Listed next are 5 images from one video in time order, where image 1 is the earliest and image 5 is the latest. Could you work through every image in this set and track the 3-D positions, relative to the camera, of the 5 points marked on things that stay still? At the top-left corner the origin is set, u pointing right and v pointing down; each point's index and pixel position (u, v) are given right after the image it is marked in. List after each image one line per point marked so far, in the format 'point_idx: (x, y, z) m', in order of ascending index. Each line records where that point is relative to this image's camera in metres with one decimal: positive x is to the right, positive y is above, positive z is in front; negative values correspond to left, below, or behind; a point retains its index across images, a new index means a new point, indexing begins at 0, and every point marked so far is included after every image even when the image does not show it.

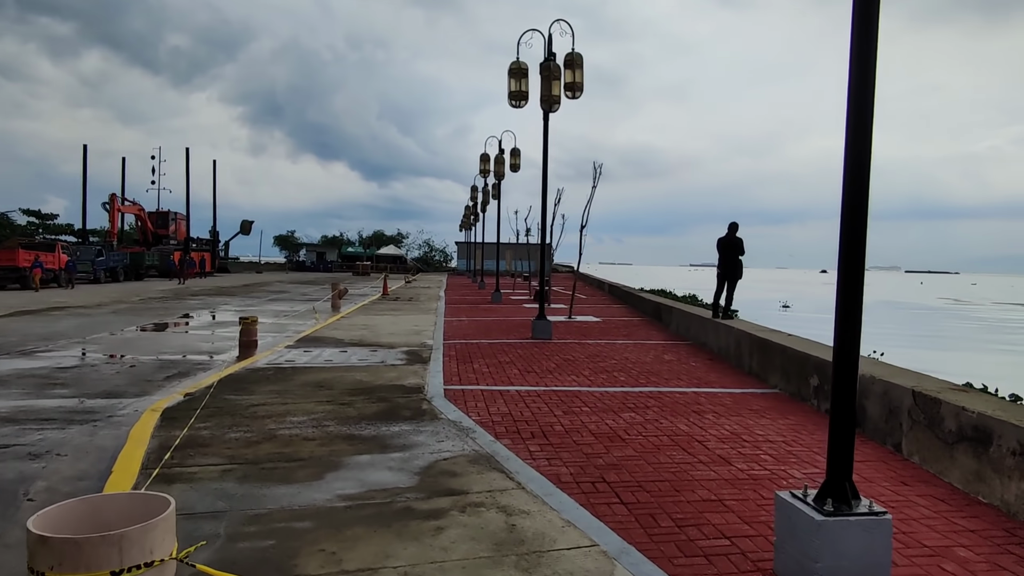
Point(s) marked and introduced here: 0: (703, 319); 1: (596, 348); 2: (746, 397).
0: (+3.3, -0.5, +12.8) m
1: (+1.4, -1.0, +12.3) m
2: (+2.5, -1.2, +7.9) m
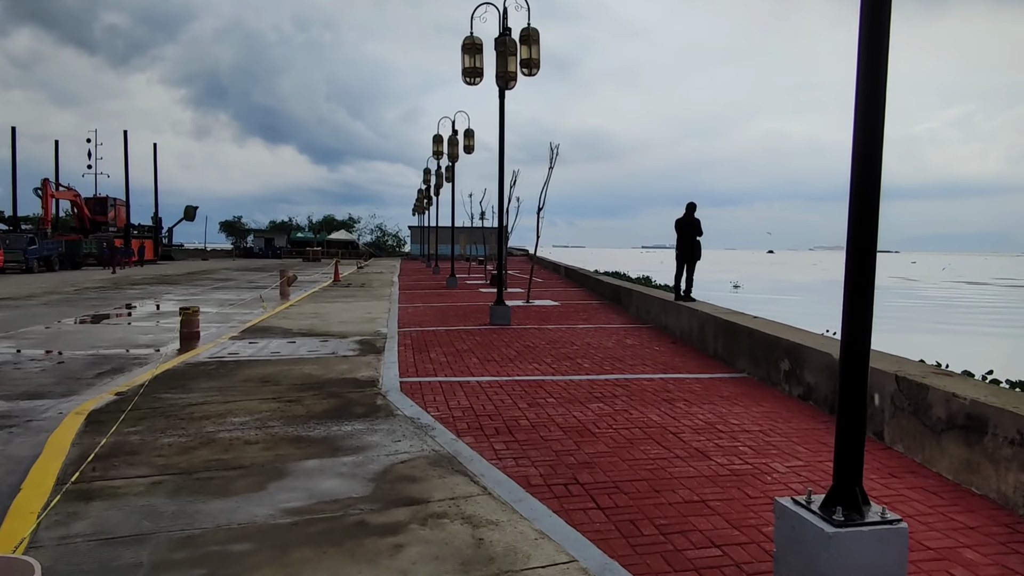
0: (+2.6, -0.2, +12.5) m
1: (+0.7, -0.7, +12.0) m
2: (+2.1, -1.0, +7.6) m
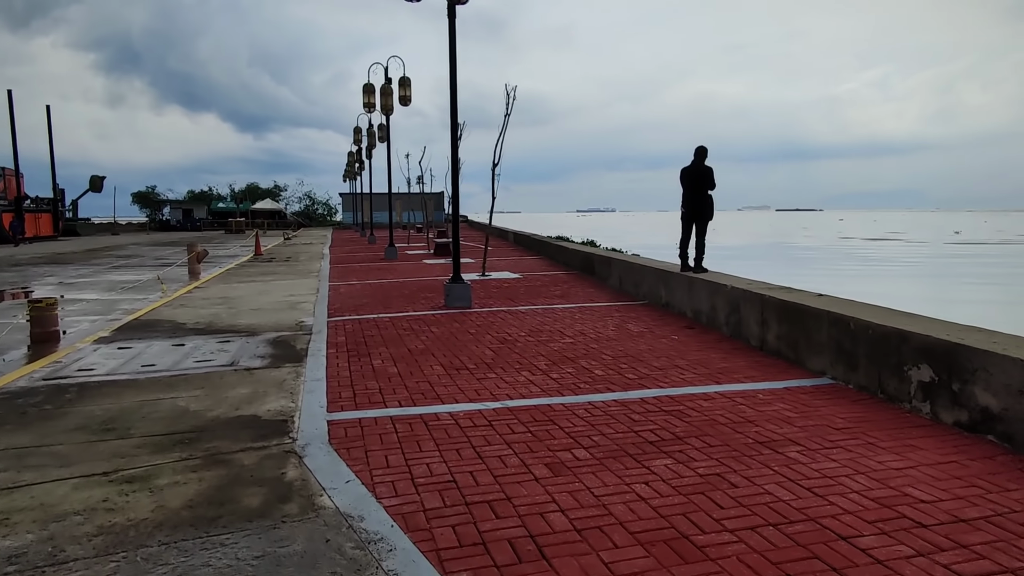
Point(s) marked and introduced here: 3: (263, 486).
0: (+2.1, +0.2, +10.0) m
1: (+0.3, -0.4, +9.3) m
2: (+2.0, -0.8, +5.1) m
3: (-1.3, -1.0, +3.7) m
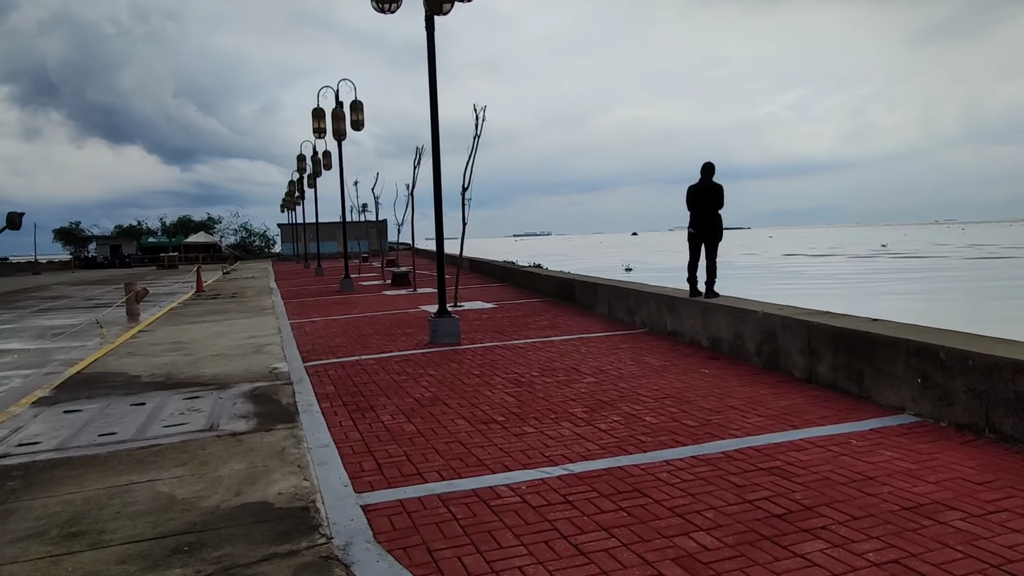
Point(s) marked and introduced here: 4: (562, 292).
0: (+2.0, -0.1, +9.3) m
1: (+0.3, -0.8, +8.5) m
2: (+2.4, -1.0, +4.4) m
3: (-0.8, -1.2, +2.7) m
4: (+1.0, -0.1, +14.5) m
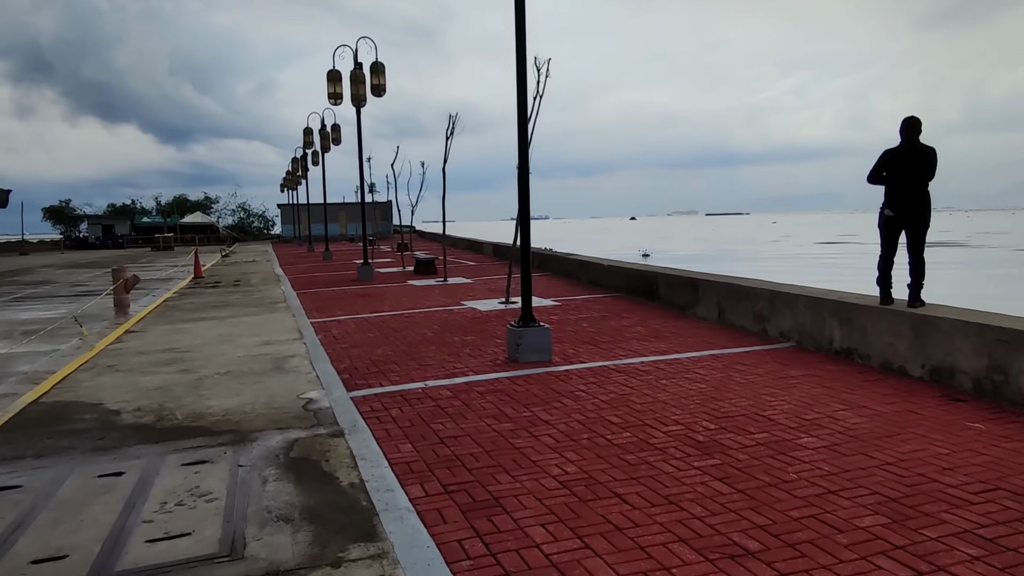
0: (+3.1, -0.2, +6.8) m
1: (+1.4, -0.8, +6.0) m
2: (+3.5, -1.1, +2.0) m
3: (+0.4, -1.4, +0.3) m
4: (+2.1, 0.0, +12.0) m
